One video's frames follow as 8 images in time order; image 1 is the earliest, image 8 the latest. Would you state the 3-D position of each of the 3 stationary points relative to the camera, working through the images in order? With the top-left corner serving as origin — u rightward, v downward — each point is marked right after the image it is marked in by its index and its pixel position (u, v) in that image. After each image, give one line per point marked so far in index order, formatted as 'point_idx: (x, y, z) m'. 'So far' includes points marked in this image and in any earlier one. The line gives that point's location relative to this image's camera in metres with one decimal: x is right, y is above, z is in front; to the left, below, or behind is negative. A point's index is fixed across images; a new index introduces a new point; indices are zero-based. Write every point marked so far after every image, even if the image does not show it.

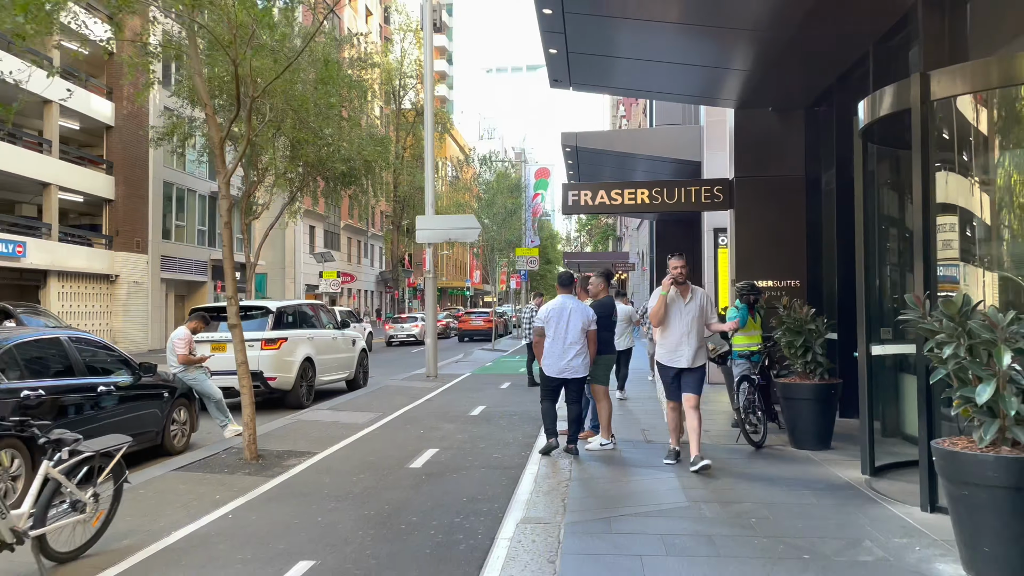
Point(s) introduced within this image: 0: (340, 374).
0: (-3.0, -1.5, +13.9) m
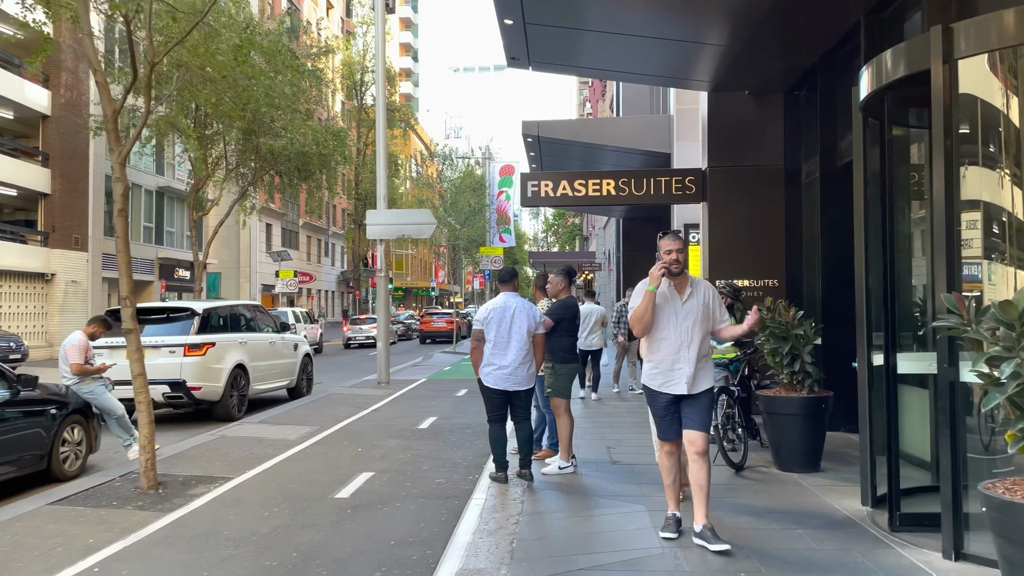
0: (-3.7, -1.5, +12.7) m
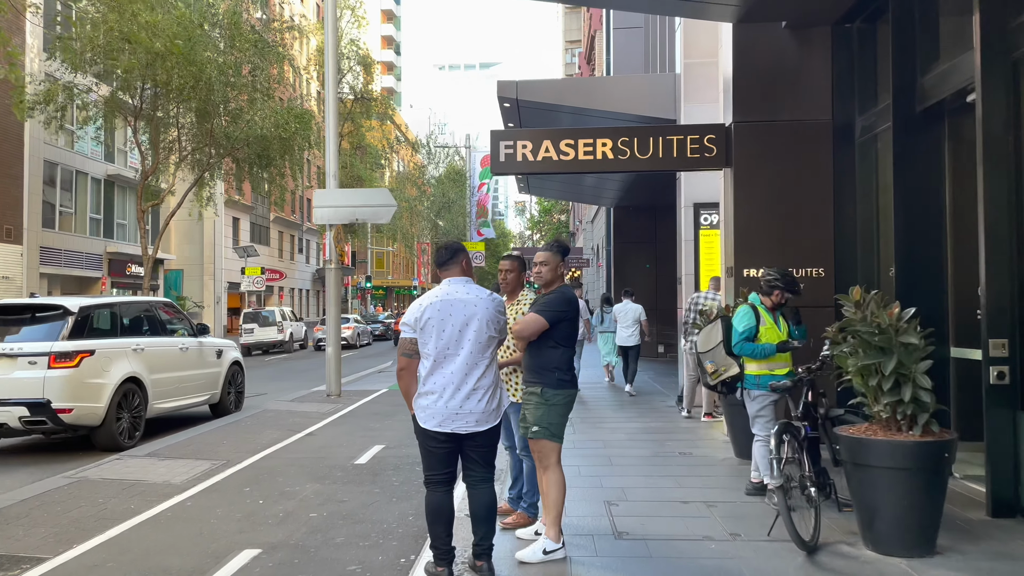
0: (-4.1, -1.4, +10.3) m
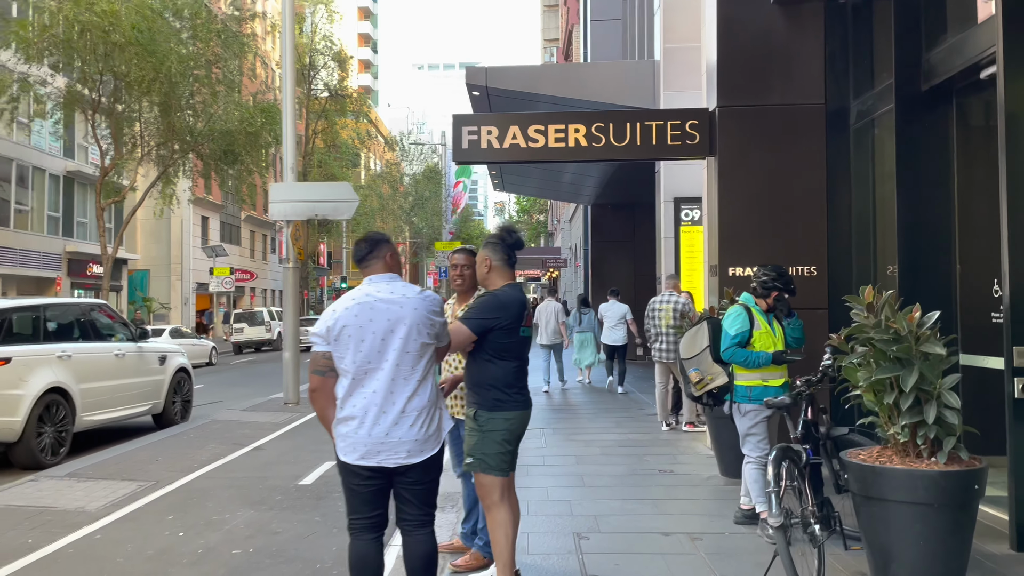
0: (-4.4, -1.4, +9.4) m
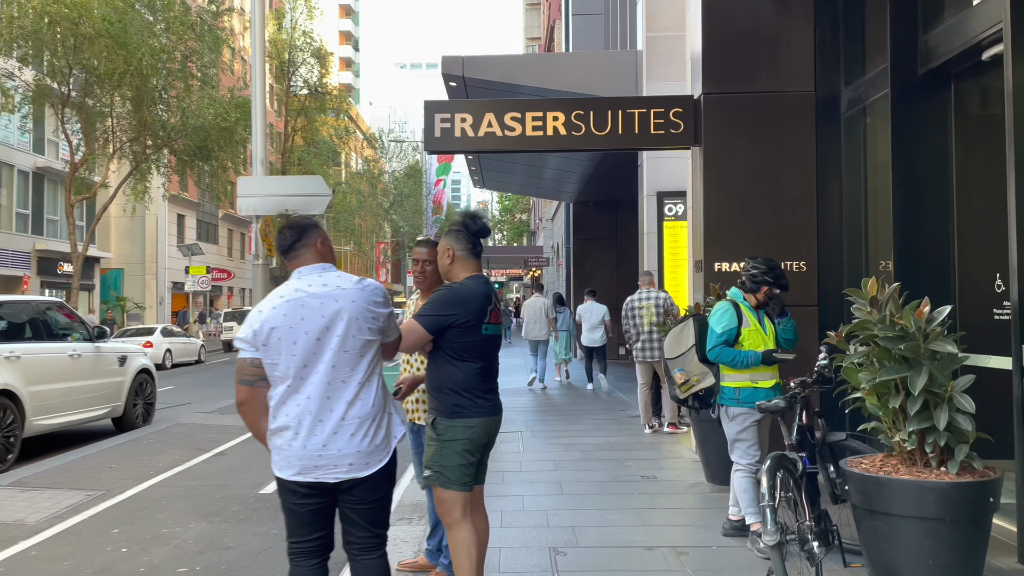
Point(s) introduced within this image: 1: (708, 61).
0: (-4.7, -1.4, +9.0) m
1: (+1.7, +2.0, +6.9) m
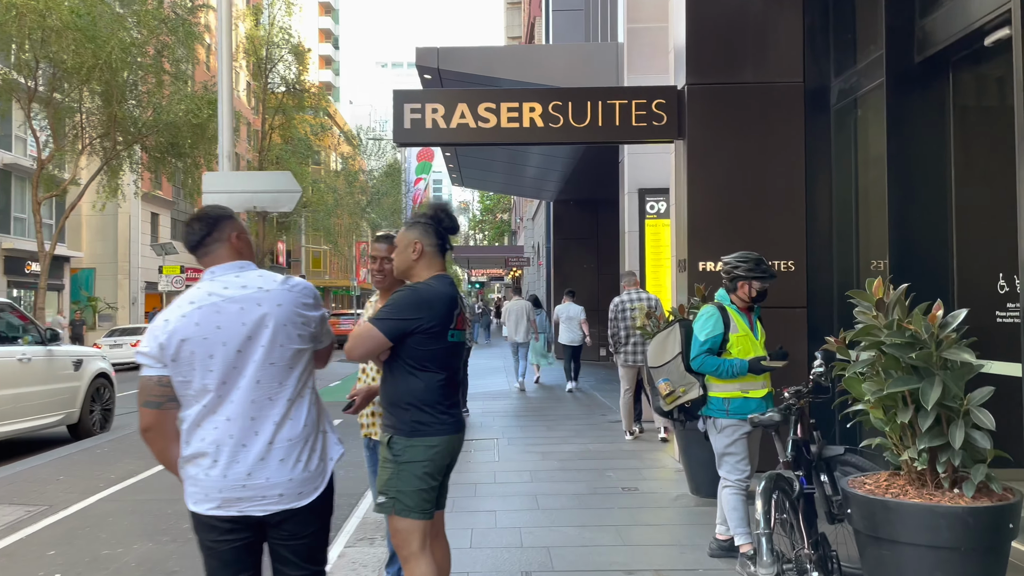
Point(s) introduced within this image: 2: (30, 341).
0: (-5.0, -1.4, +8.5) m
1: (+1.5, +2.0, +6.5) m
2: (-5.1, -0.6, +8.5) m
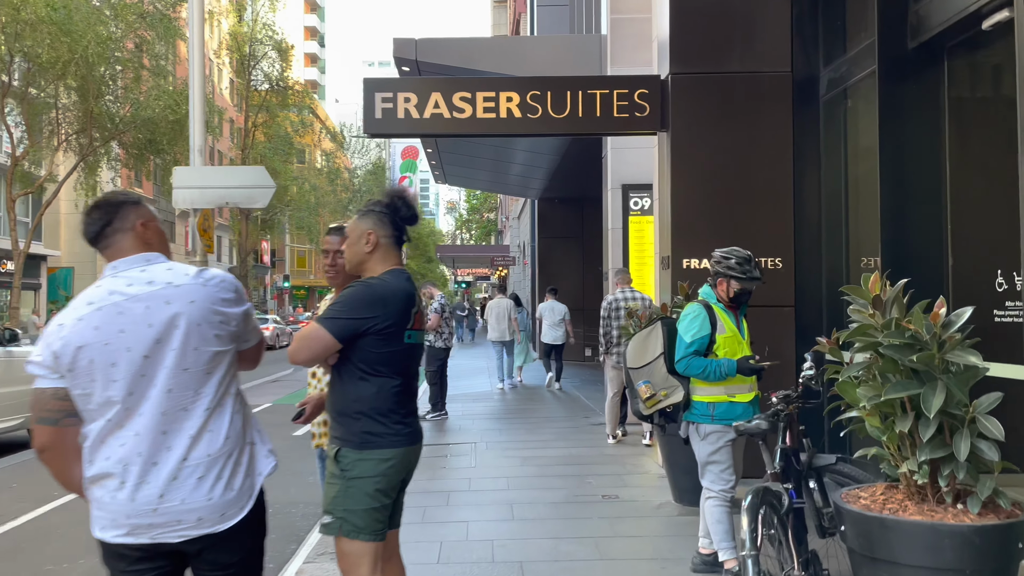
0: (-5.2, -1.4, +8.1) m
1: (+1.3, +2.0, +6.3) m
2: (-5.3, -0.5, +8.1) m
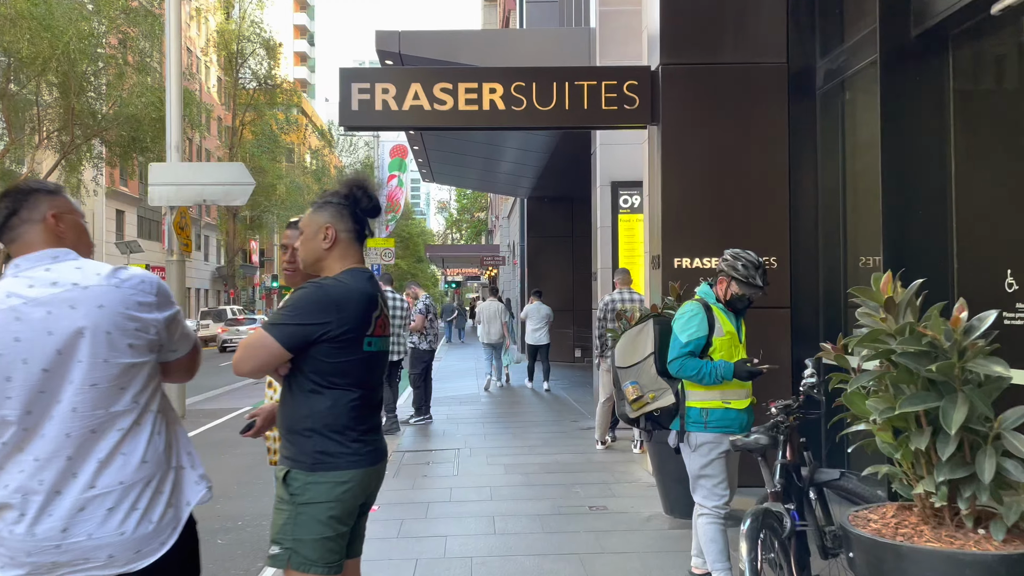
0: (-5.3, -1.4, +7.8) m
1: (+1.2, +2.0, +6.0) m
2: (-5.5, -0.5, +7.8) m
